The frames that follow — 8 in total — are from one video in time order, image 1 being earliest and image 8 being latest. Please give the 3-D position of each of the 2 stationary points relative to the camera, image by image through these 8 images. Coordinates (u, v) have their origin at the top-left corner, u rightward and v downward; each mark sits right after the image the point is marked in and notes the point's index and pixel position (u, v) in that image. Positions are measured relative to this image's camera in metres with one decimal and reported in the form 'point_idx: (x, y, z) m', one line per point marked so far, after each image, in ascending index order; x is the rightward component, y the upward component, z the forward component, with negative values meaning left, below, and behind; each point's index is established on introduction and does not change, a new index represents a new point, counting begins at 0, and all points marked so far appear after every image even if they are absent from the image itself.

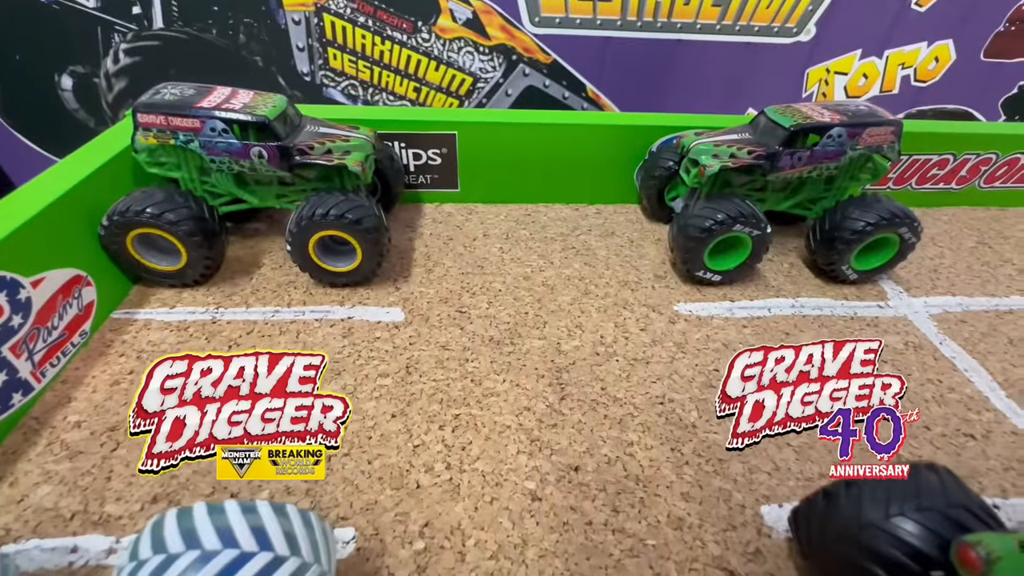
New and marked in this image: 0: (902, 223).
0: (+1.3, +0.2, +1.5) m
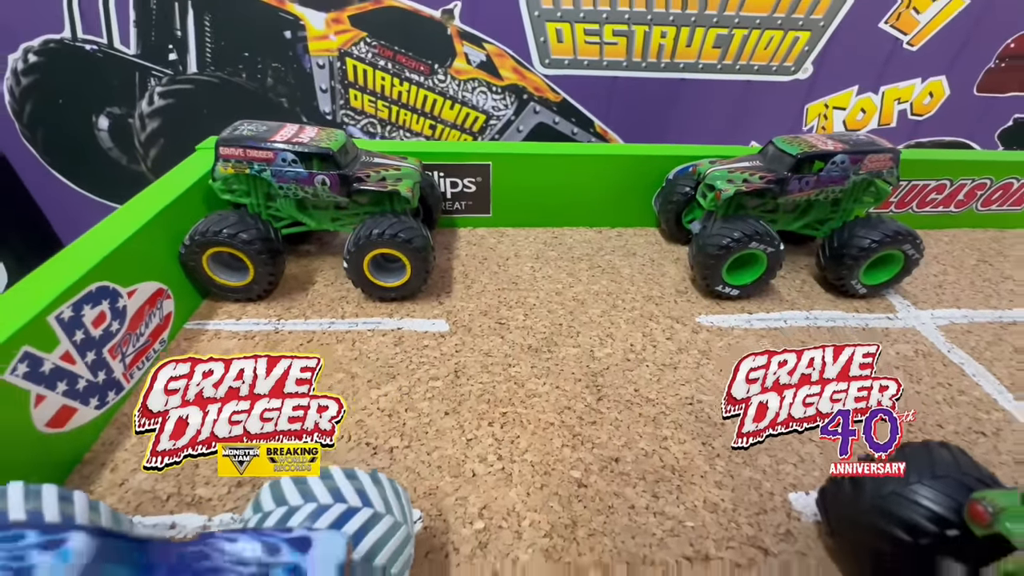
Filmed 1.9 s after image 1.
0: (+1.4, +0.2, +1.6) m
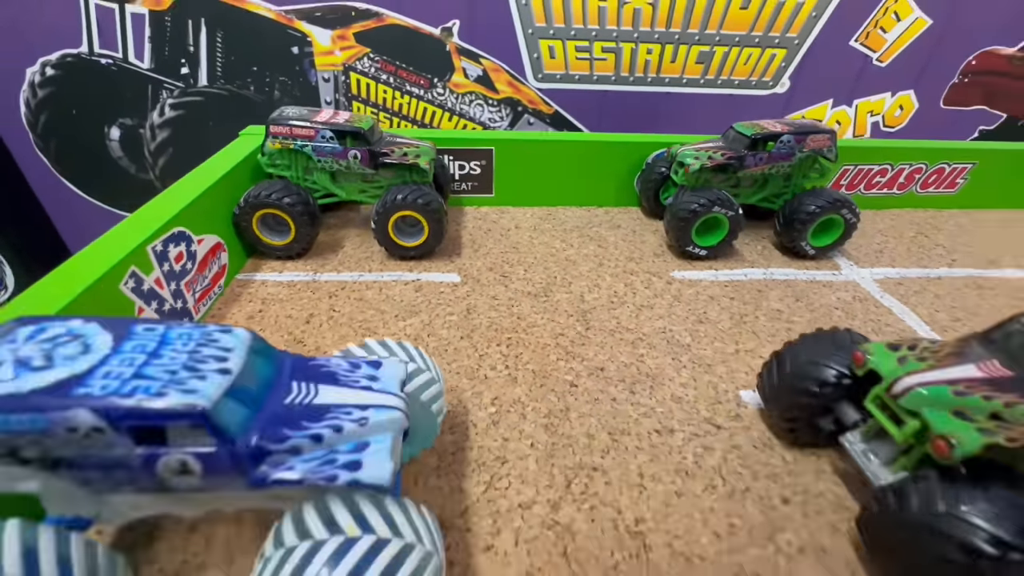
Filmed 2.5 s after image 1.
0: (+1.4, +0.3, +2.0) m
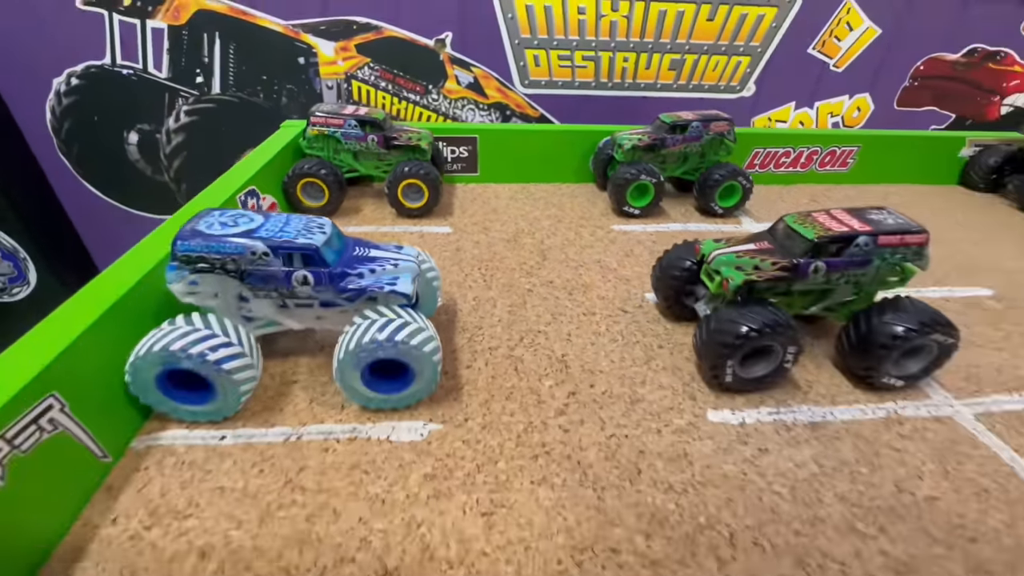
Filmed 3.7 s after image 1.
0: (+1.3, +0.6, +2.6) m
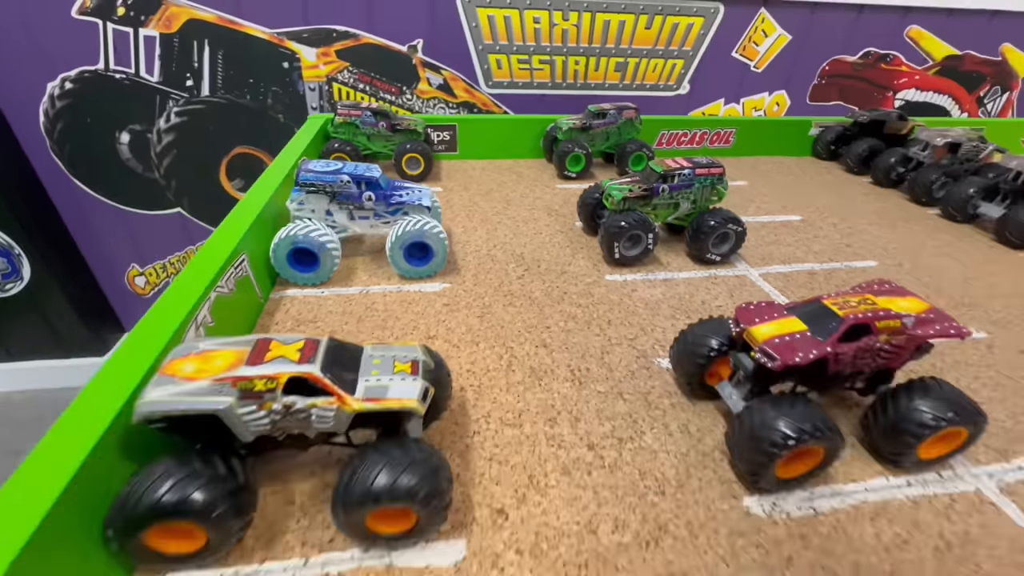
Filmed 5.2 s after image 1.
0: (+1.1, +1.1, +3.7) m
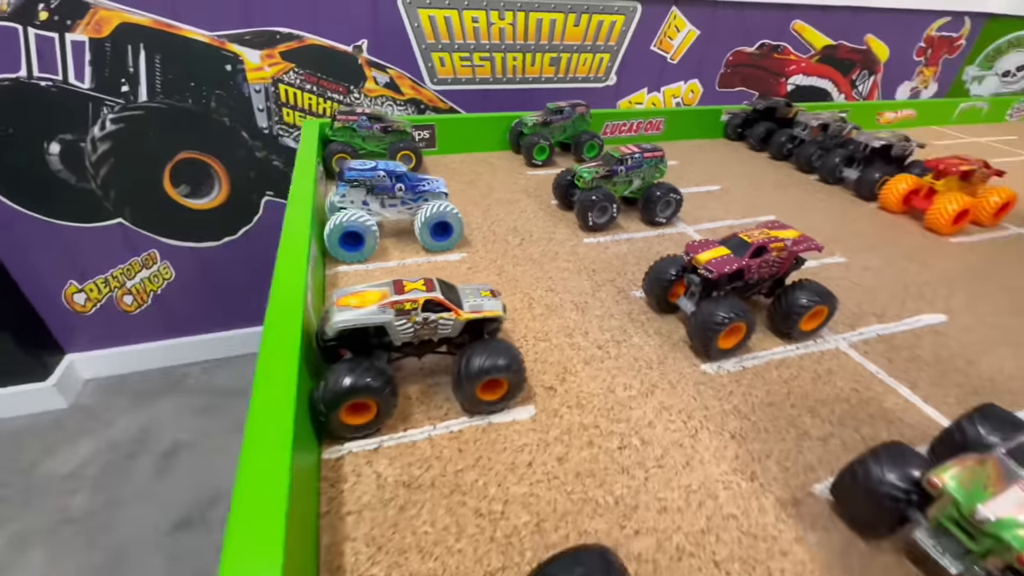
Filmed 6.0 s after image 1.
0: (+0.8, +1.5, +4.5) m
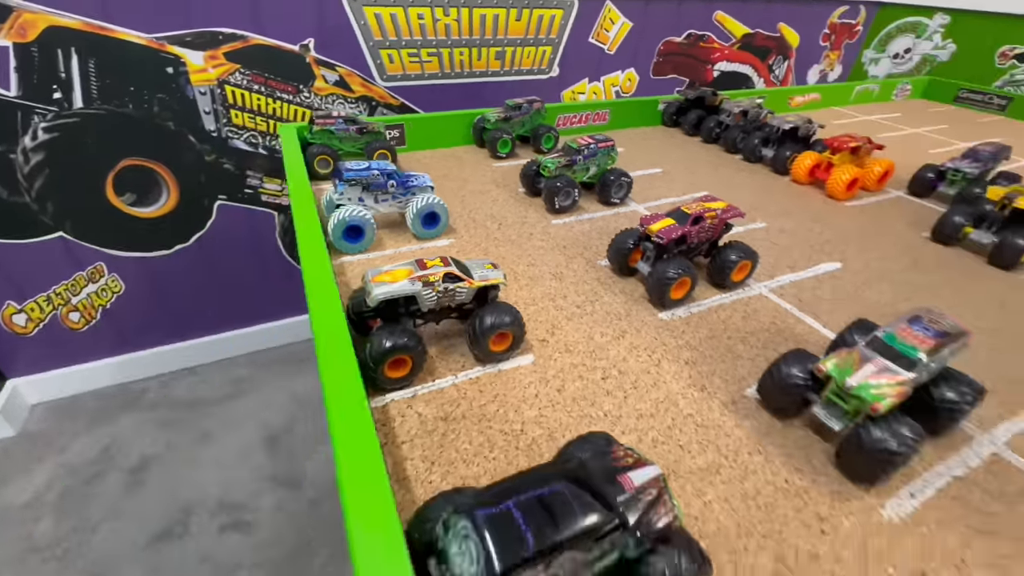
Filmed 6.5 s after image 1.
0: (+0.4, +1.7, +4.9) m
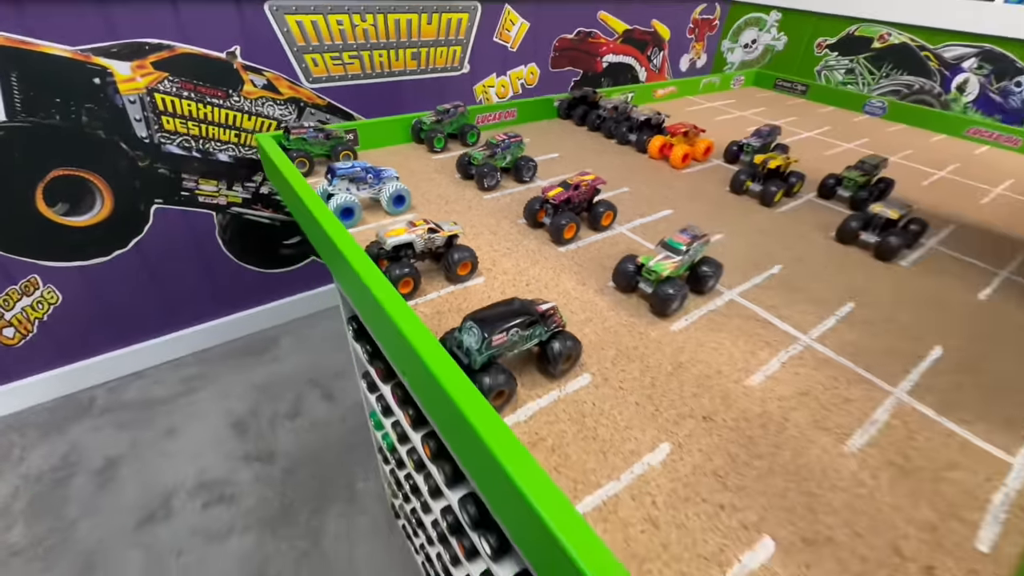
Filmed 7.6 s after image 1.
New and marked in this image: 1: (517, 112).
0: (-0.5, +2.2, +6.4) m
1: (+0.1, +2.8, +7.3) m
